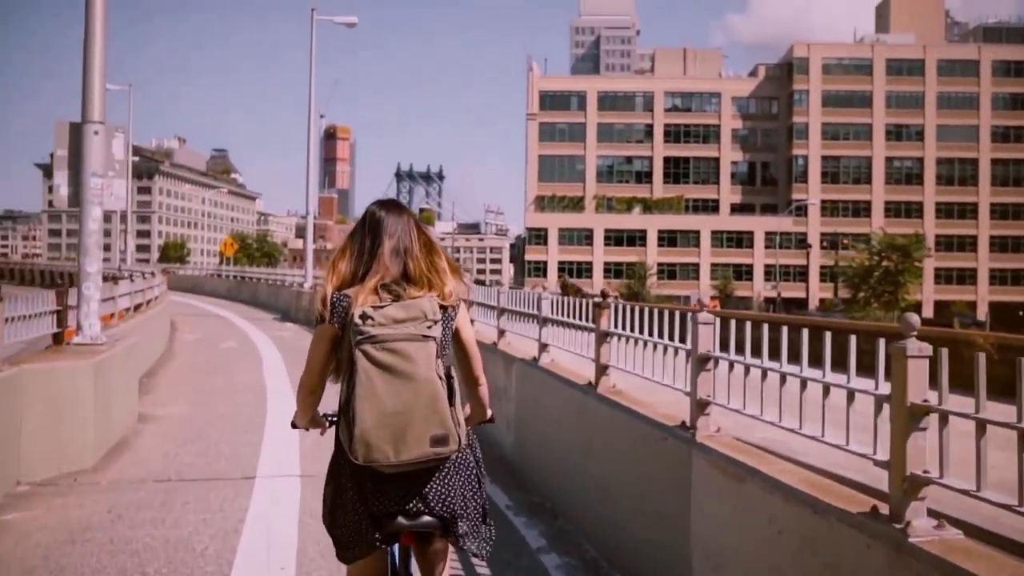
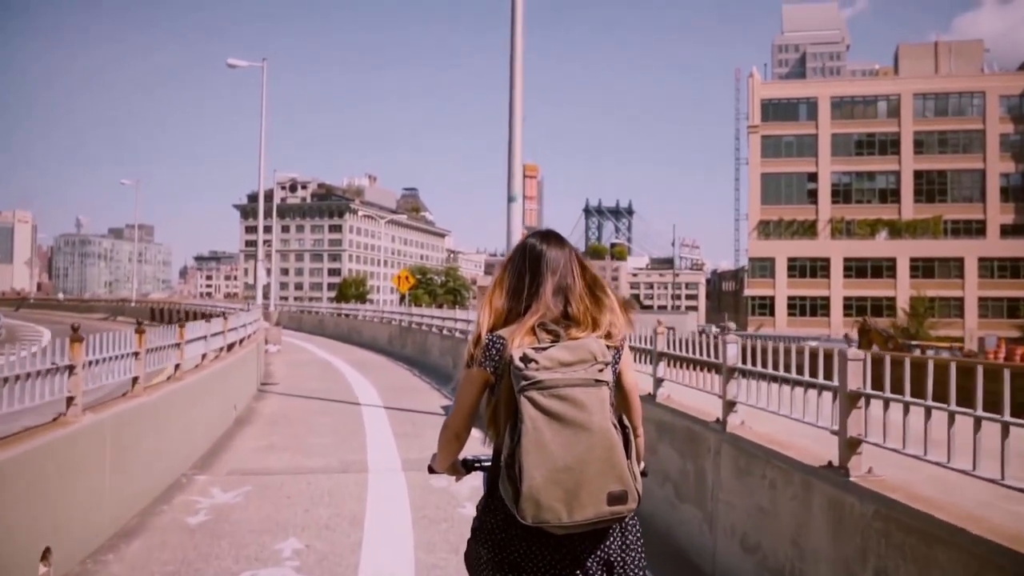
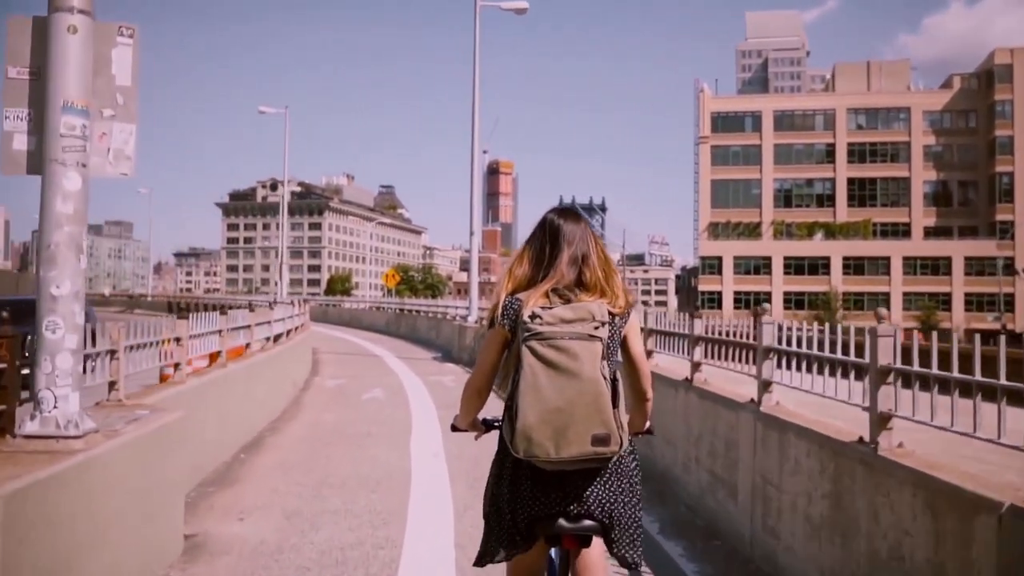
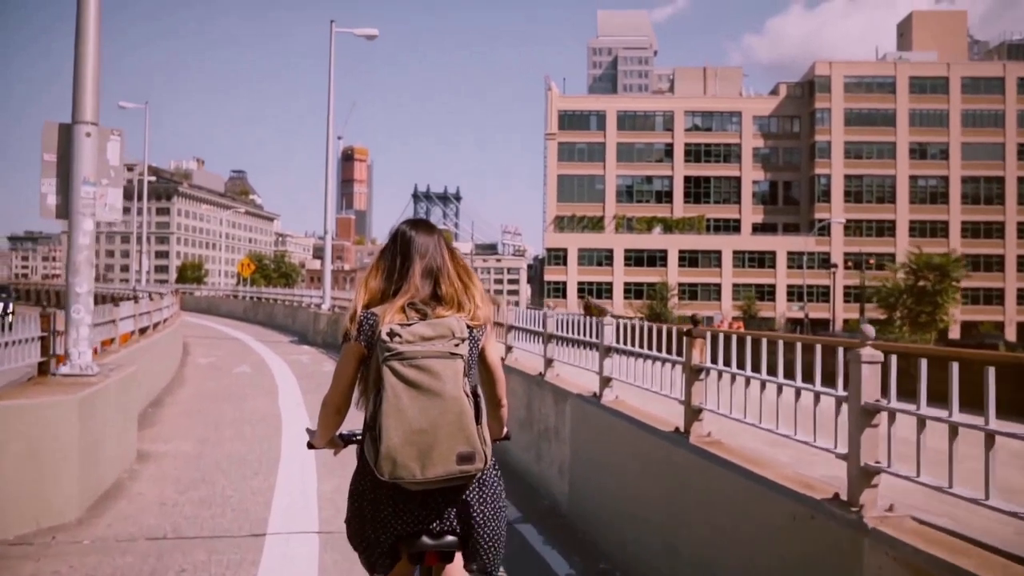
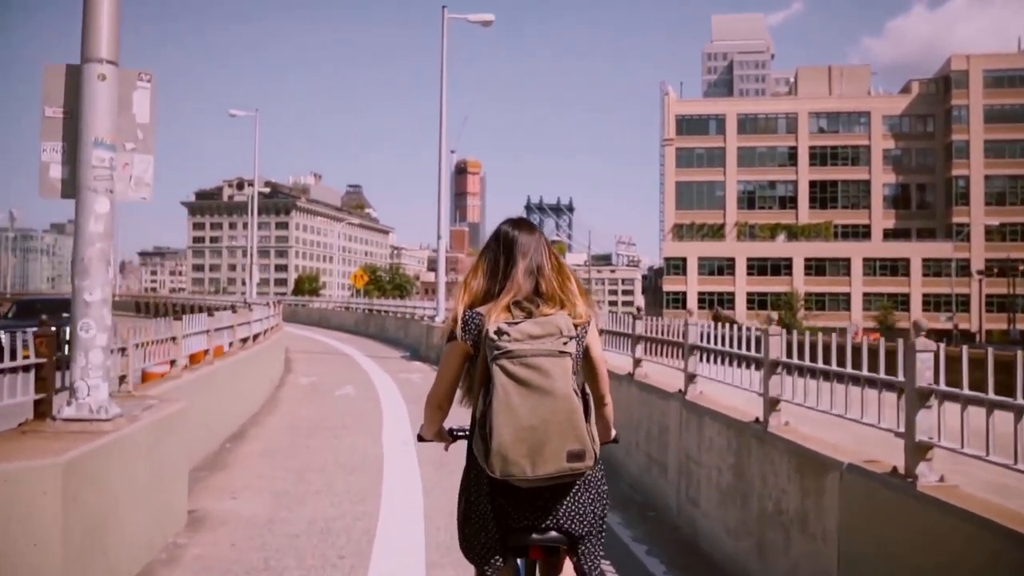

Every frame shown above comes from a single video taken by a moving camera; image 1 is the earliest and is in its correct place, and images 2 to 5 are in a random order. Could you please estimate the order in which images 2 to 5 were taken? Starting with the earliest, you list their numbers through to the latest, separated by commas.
4, 5, 3, 2
